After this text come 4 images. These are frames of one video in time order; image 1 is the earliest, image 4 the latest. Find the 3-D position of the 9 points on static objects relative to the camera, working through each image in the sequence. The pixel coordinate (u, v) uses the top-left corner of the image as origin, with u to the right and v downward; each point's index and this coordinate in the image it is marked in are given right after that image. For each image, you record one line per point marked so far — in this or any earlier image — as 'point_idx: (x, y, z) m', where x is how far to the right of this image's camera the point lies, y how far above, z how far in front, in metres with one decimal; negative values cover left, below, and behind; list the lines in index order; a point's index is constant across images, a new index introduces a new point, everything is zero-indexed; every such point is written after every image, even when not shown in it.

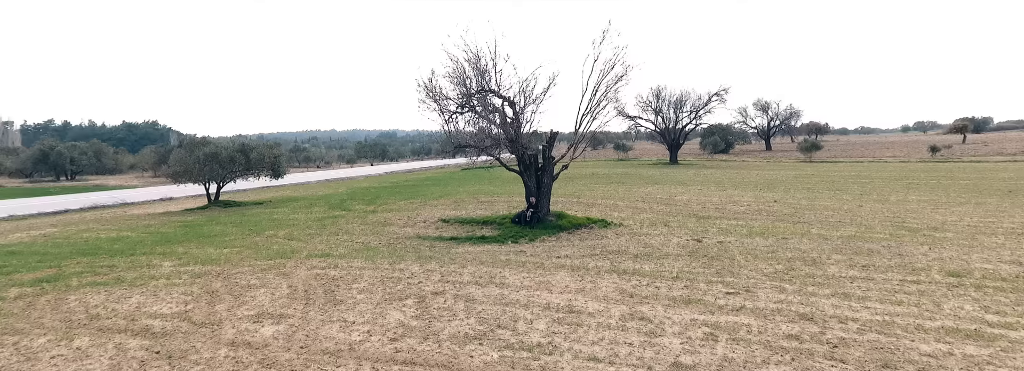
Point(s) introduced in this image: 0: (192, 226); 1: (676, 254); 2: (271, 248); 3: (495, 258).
0: (-12.2, -1.5, +19.2) m
1: (+3.6, -1.5, +11.2) m
2: (-6.5, -1.7, +13.5) m
3: (-0.4, -1.6, +11.3) m
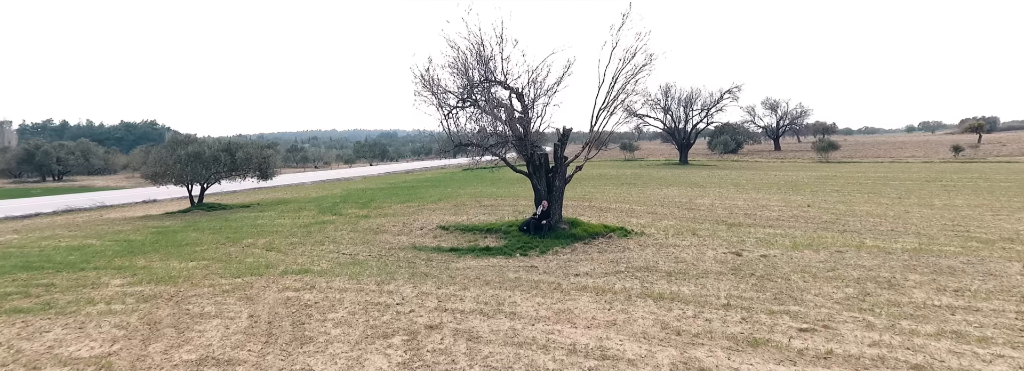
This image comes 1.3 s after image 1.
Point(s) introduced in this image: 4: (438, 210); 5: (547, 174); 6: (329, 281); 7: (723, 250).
0: (-12.0, -1.6, +17.5) m
1: (+3.8, -1.6, +9.4) m
2: (-6.3, -1.8, +11.8) m
3: (-0.2, -1.7, +9.6) m
4: (-2.8, -0.9, +19.1) m
5: (+1.0, +0.3, +13.8) m
6: (-3.5, -1.8, +9.5) m
7: (+4.8, -1.4, +11.3) m
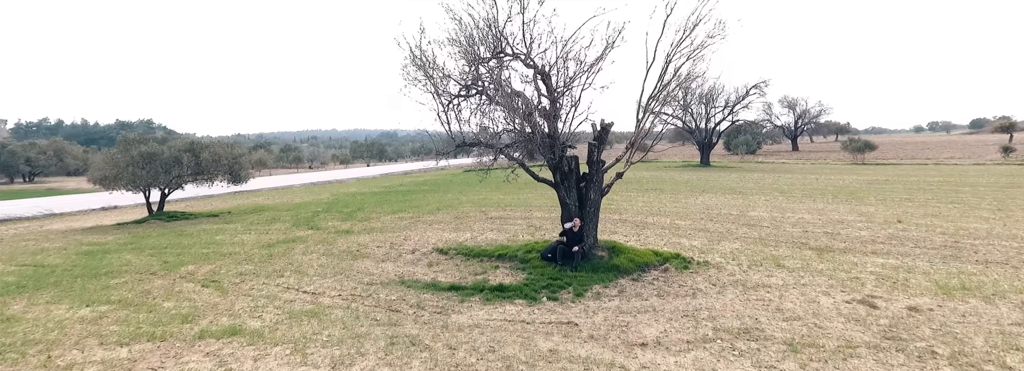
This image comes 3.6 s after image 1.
0: (-11.6, -1.9, +14.0) m
1: (+4.2, -1.9, +6.0) m
2: (-5.9, -2.0, +8.3) m
3: (+0.2, -2.0, +6.2) m
4: (-2.4, -1.2, +15.7) m
5: (+1.4, 0.0, +10.4) m
6: (-3.1, -2.1, +6.1) m
7: (+5.2, -1.7, +7.9) m
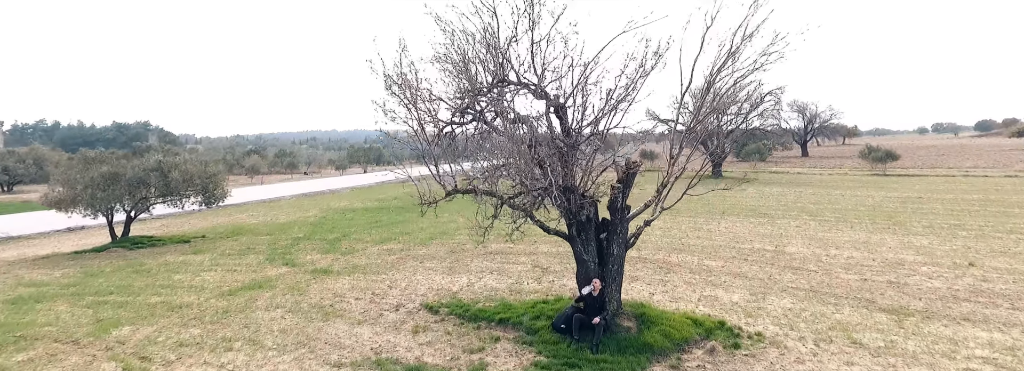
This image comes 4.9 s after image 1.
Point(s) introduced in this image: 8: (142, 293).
0: (-11.5, -2.7, +12.0) m
1: (+4.3, -2.8, +3.9) m
2: (-5.8, -2.9, +6.3) m
3: (+0.3, -2.9, +4.1) m
4: (-2.3, -2.1, +13.7) m
5: (+1.4, -0.8, +8.3) m
6: (-3.0, -2.9, +4.0) m
7: (+5.2, -2.6, +5.8) m
8: (-9.0, -2.6, +12.3) m
